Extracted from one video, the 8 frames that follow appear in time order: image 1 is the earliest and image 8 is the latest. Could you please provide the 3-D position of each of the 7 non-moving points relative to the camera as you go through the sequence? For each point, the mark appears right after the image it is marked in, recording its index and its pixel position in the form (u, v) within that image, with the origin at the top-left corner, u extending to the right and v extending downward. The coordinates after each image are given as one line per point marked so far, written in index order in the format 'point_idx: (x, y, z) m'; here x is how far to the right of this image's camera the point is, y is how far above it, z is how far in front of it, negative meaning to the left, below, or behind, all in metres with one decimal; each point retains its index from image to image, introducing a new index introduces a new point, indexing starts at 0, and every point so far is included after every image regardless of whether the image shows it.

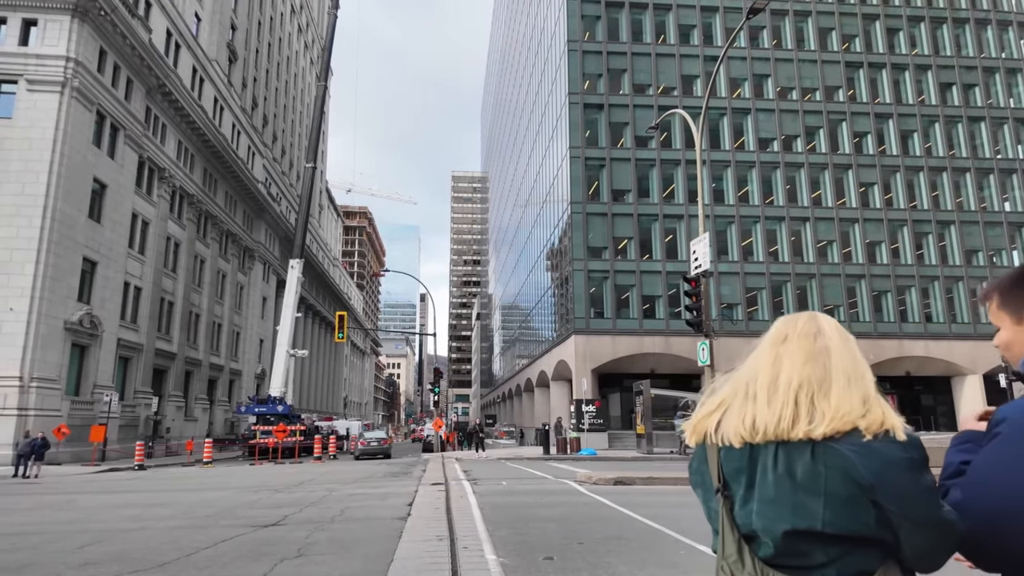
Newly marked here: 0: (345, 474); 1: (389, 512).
0: (-5.1, -5.7, +18.7) m
1: (-2.0, -3.6, +9.8) m
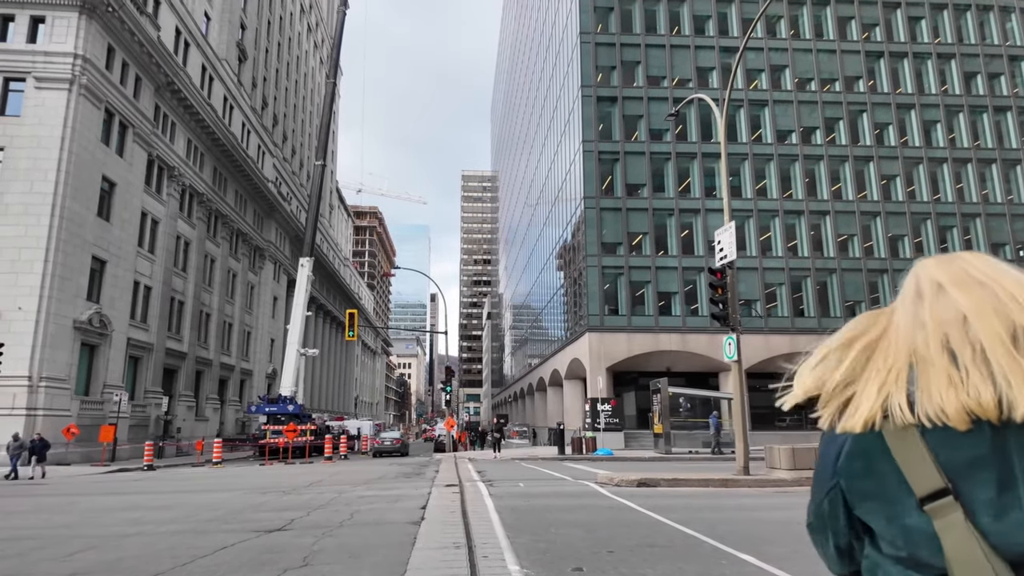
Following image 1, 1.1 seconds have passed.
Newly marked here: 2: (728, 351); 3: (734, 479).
0: (-4.6, -5.6, +18.1) m
1: (-1.7, -3.5, +9.2) m
2: (+5.1, -1.5, +14.3) m
3: (+4.9, -4.2, +13.4) m
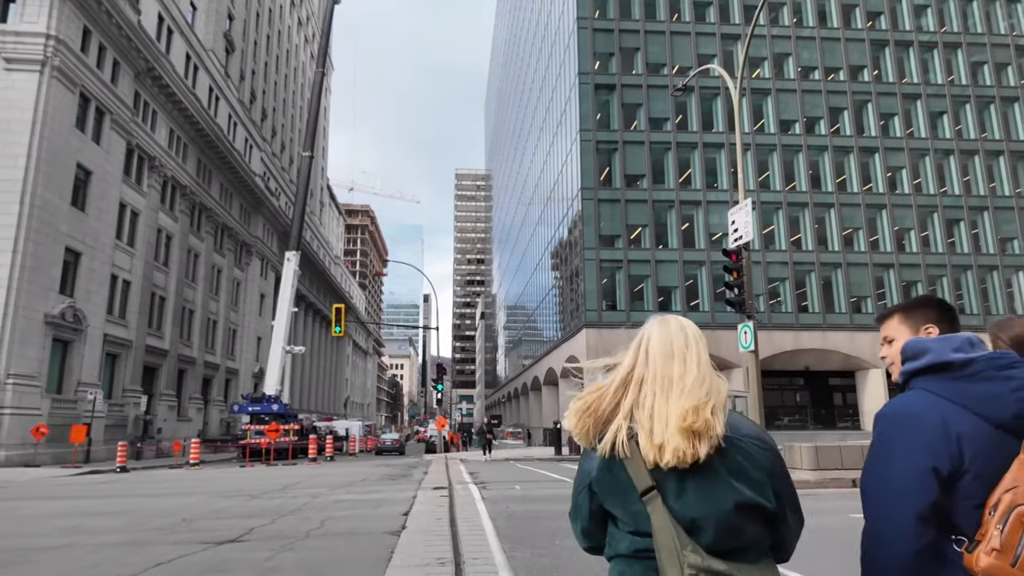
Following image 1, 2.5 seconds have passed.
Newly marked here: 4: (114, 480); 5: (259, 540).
0: (-4.7, -5.2, +16.7) m
1: (-1.7, -3.1, +7.8) m
2: (+5.0, -1.1, +13.0) m
3: (+4.8, -3.8, +12.1) m
4: (-13.1, -6.3, +20.0) m
5: (-3.0, -3.0, +7.1) m
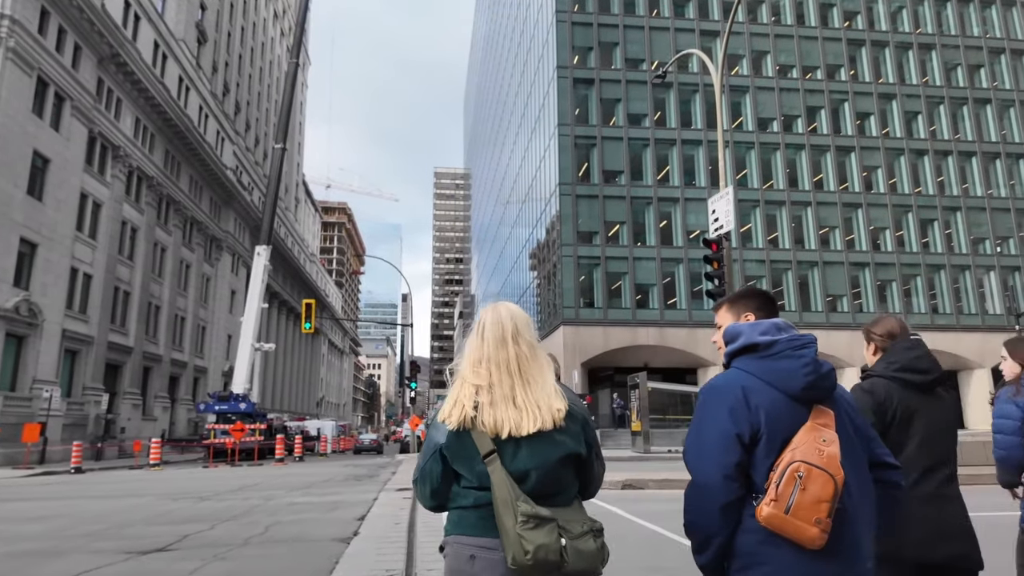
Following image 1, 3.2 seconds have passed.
0: (-5.5, -5.0, +15.9) m
1: (-2.1, -2.8, +7.1) m
2: (+4.4, -1.0, +12.5) m
3: (+4.3, -3.7, +11.6) m
4: (-13.9, -6.0, +18.9) m
5: (-3.4, -2.8, +6.4) m
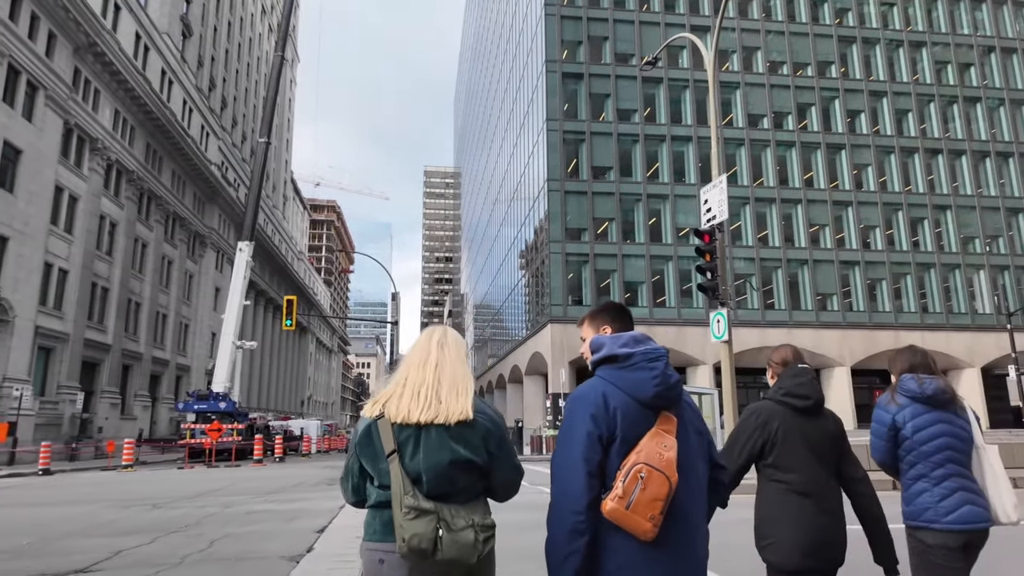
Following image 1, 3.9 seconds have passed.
0: (-5.9, -4.8, +15.2) m
1: (-2.4, -2.7, +6.5) m
2: (+4.0, -0.8, +12.0) m
3: (+3.9, -3.6, +11.1) m
4: (-14.4, -5.8, +18.0) m
5: (-3.7, -2.6, +5.7) m
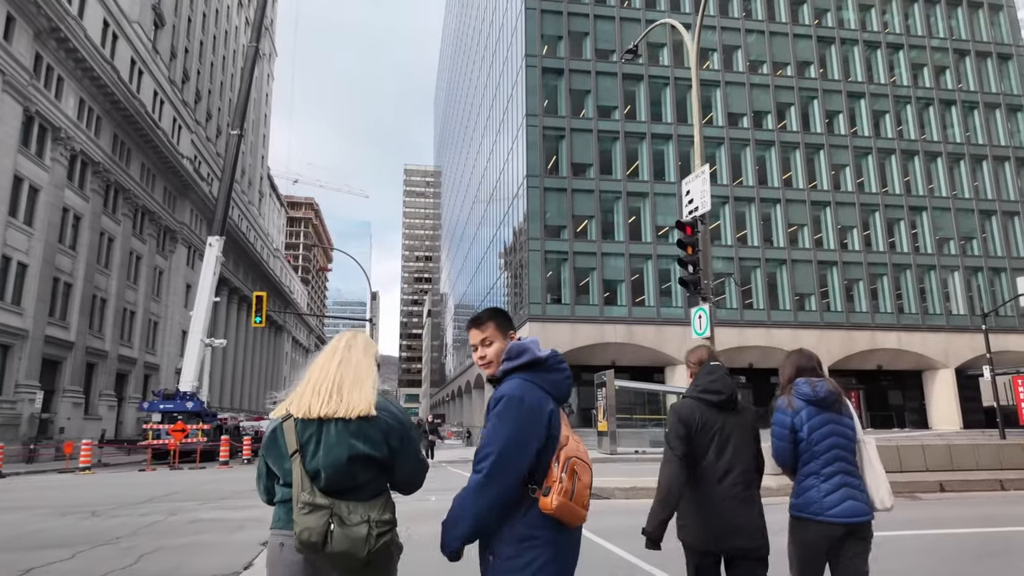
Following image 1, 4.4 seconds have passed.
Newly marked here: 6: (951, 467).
0: (-6.6, -4.6, +14.4) m
1: (-2.8, -2.6, +5.8) m
2: (+3.5, -0.7, +11.5) m
3: (+3.4, -3.5, +10.6) m
4: (-15.2, -5.6, +17.0) m
5: (-4.0, -2.5, +5.0) m
6: (+8.1, -3.3, +11.2) m
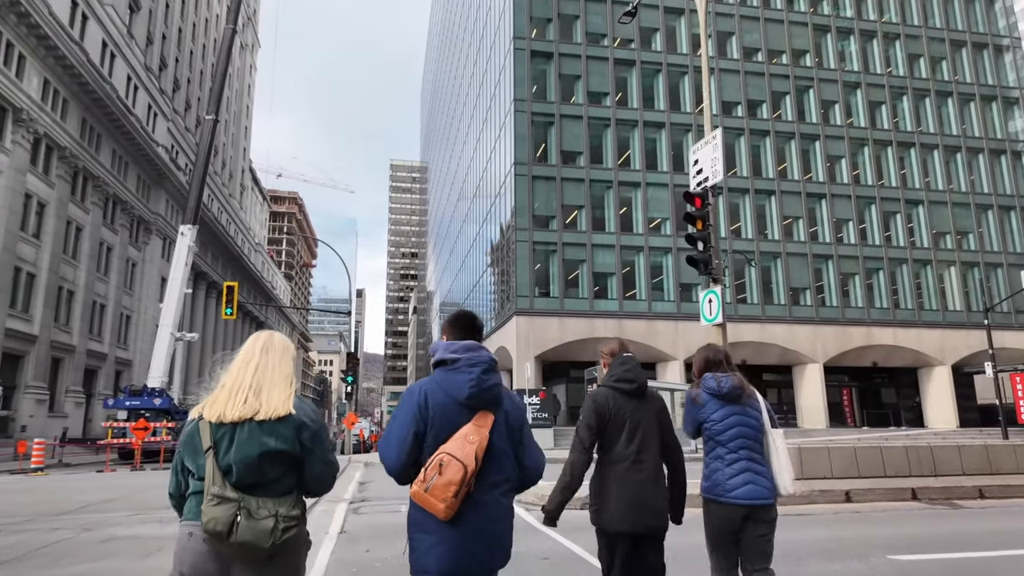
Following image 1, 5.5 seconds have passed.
0: (-6.9, -4.2, +13.0) m
1: (-2.9, -2.2, +4.4) m
2: (+3.3, -0.4, +10.3) m
3: (+3.2, -3.1, +9.4) m
4: (-15.5, -5.2, +15.3) m
5: (-4.1, -2.1, +3.6) m
6: (+7.9, -3.0, +10.1) m
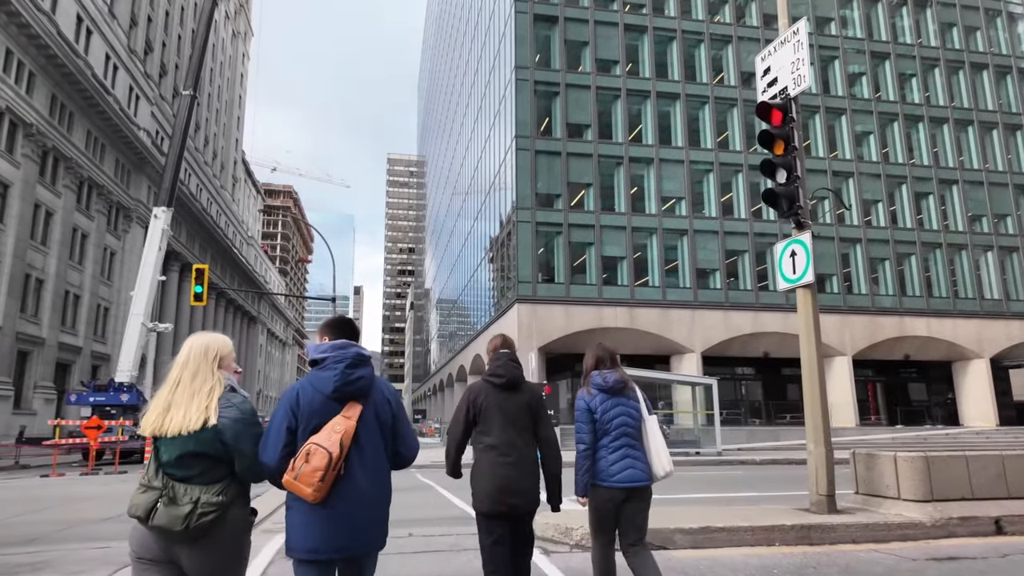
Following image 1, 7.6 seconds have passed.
0: (-6.8, -3.6, +10.2) m
1: (-2.8, -1.6, +1.7) m
2: (+3.4, +0.2, +7.5) m
3: (+3.3, -2.5, +6.7) m
4: (-15.4, -4.5, +12.6) m
5: (-4.0, -1.5, +0.9) m
6: (+8.0, -2.4, +7.4) m
